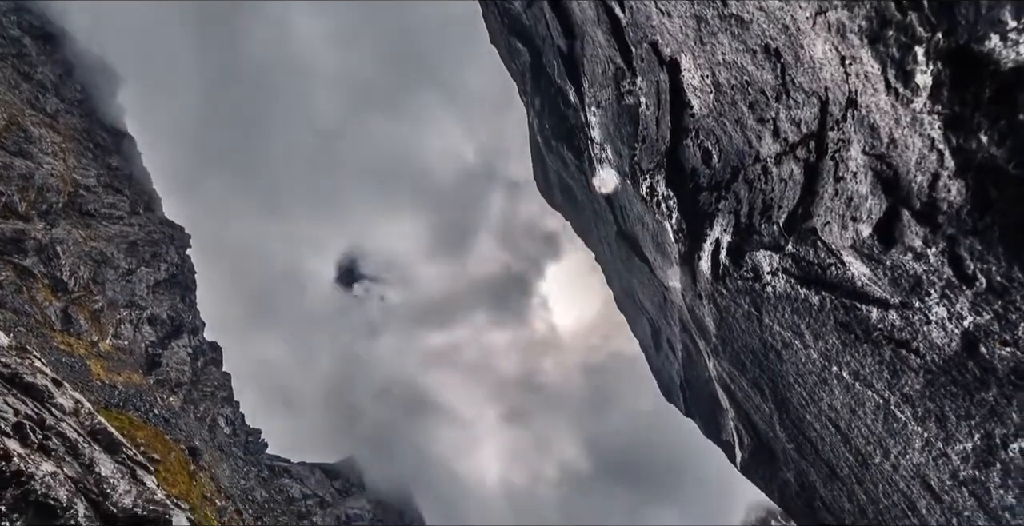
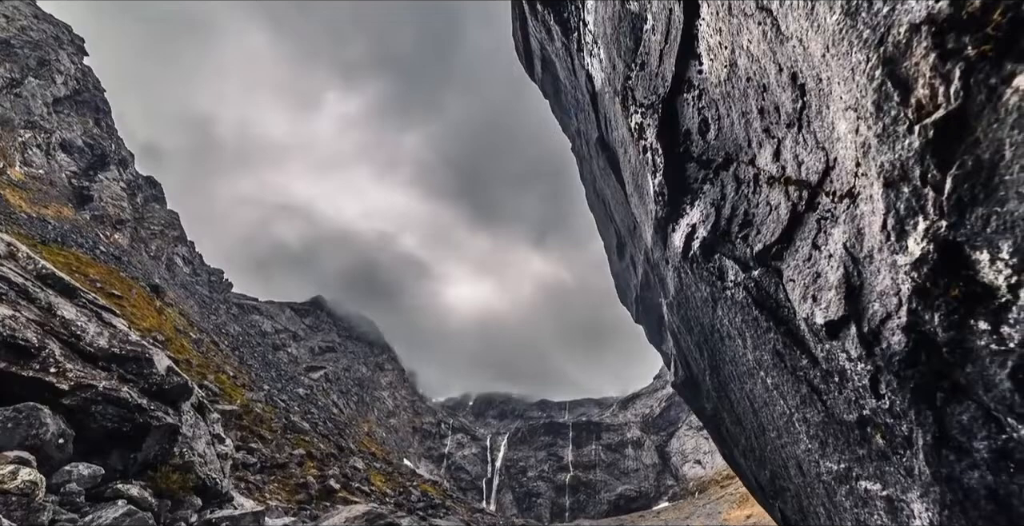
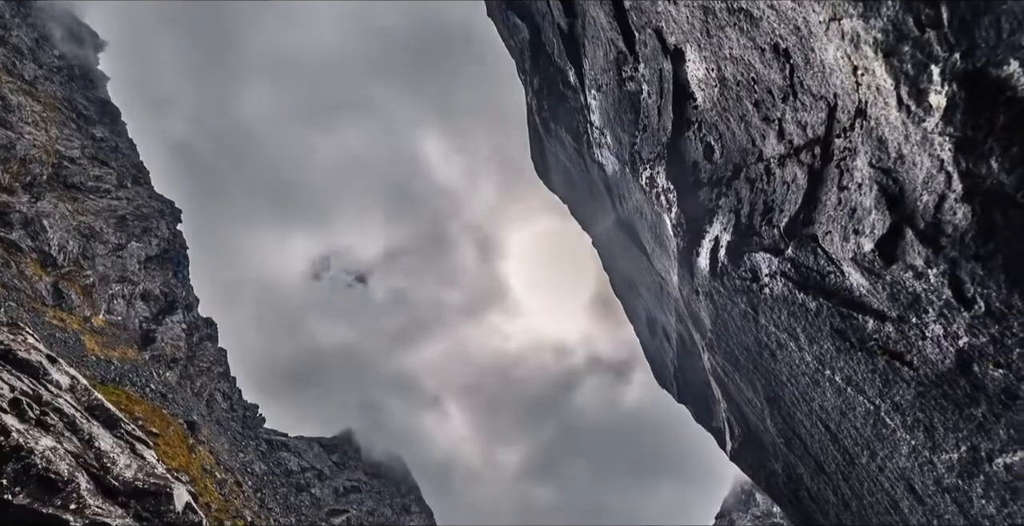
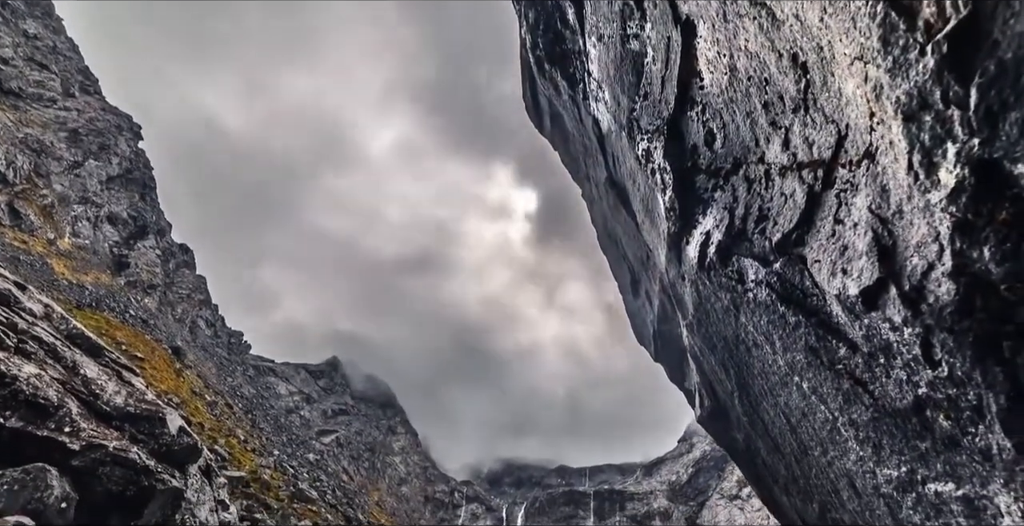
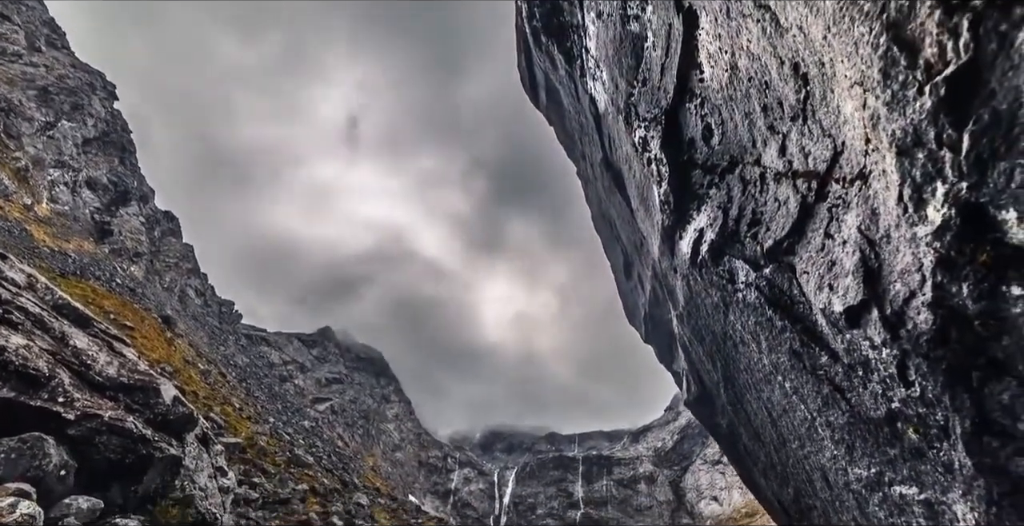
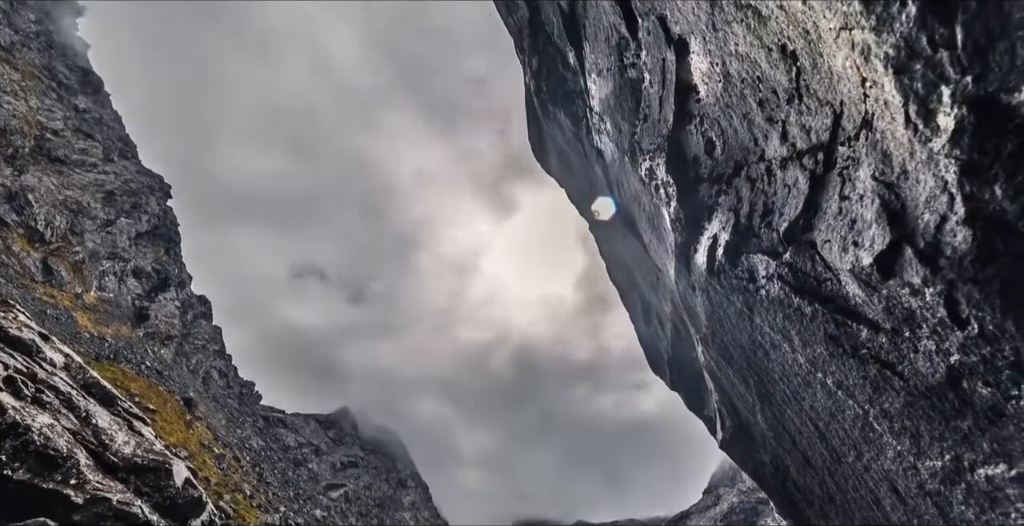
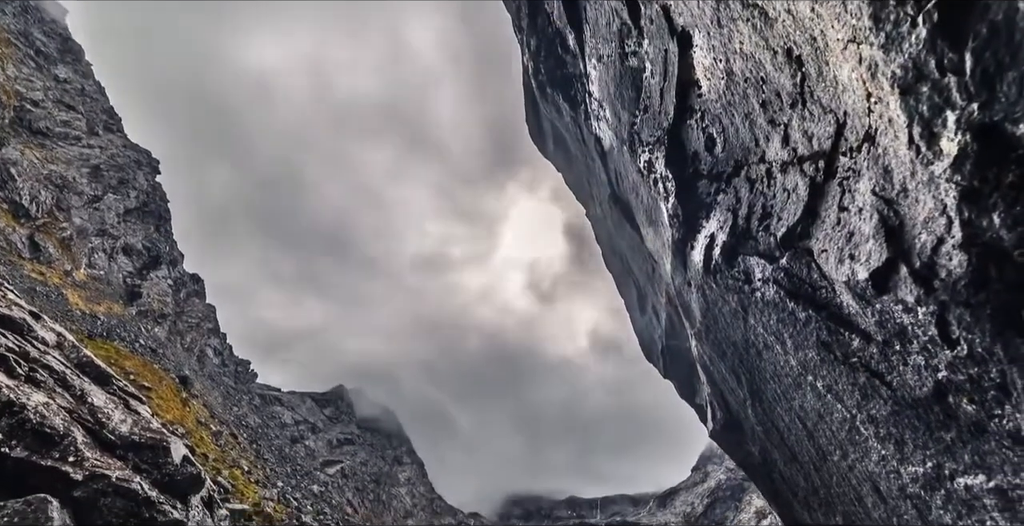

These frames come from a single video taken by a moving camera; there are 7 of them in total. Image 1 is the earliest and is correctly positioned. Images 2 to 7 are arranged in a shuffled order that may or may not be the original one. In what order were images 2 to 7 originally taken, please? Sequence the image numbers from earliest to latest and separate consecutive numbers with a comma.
3, 6, 7, 4, 5, 2
